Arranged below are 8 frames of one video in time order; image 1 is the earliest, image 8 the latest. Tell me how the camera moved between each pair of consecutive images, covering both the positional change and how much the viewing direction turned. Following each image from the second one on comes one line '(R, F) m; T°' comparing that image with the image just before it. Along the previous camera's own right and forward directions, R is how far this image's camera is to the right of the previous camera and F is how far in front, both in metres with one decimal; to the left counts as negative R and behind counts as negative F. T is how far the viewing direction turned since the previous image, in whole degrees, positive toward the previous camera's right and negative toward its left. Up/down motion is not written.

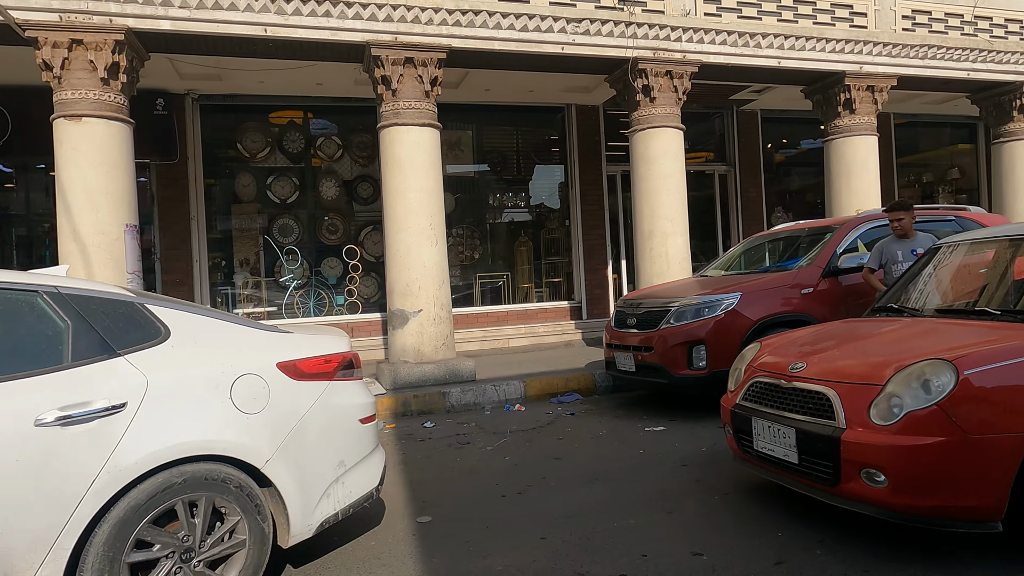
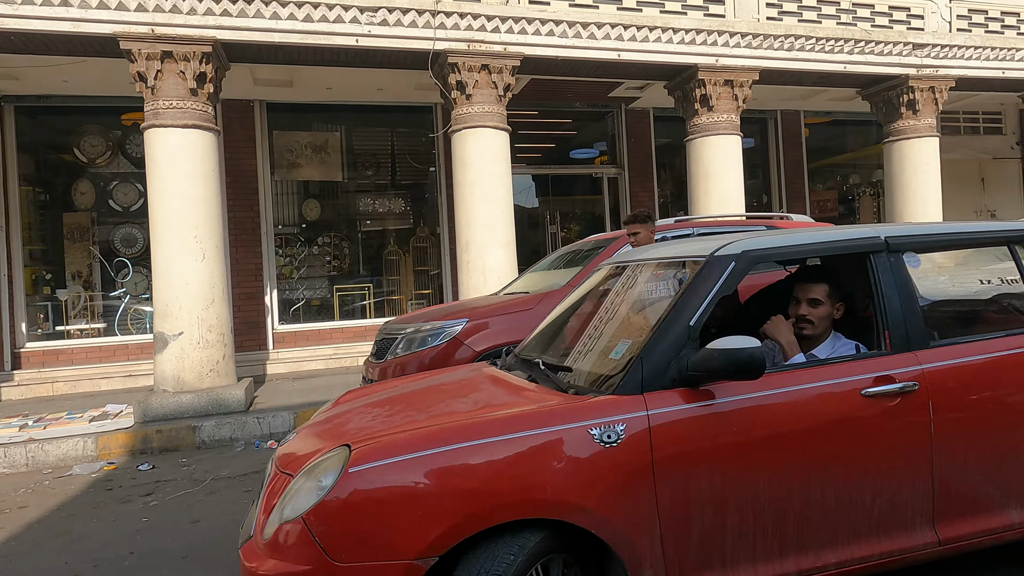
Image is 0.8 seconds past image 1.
(+2.6, +0.8) m; -1°
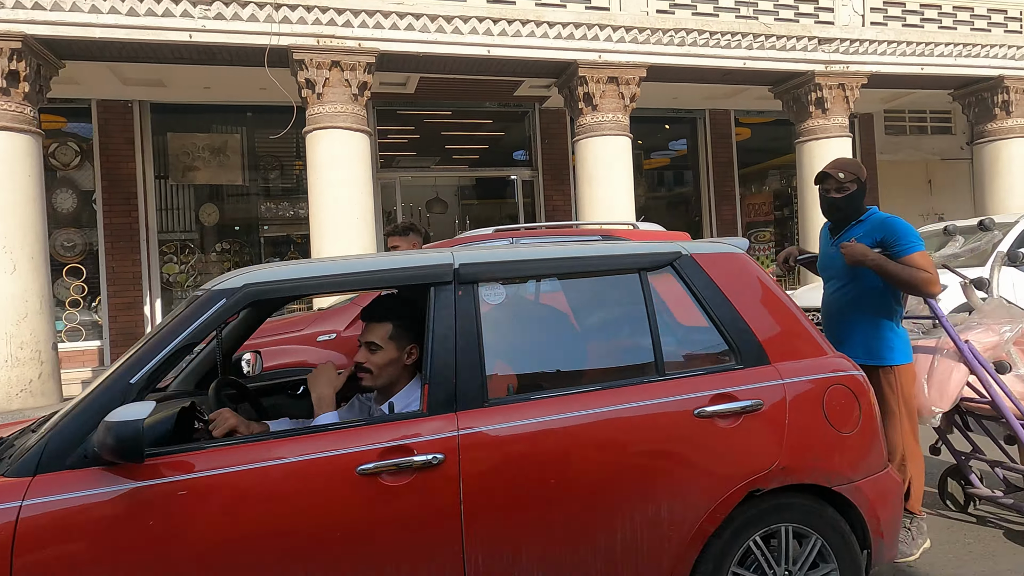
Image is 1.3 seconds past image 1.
(+1.8, +0.5) m; -1°
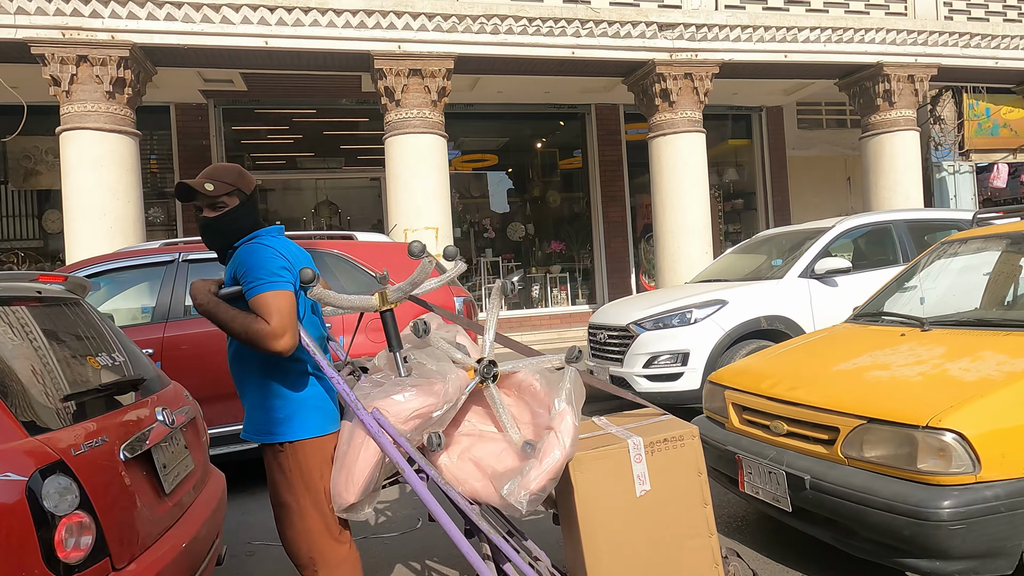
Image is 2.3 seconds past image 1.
(+2.6, +0.8) m; -1°
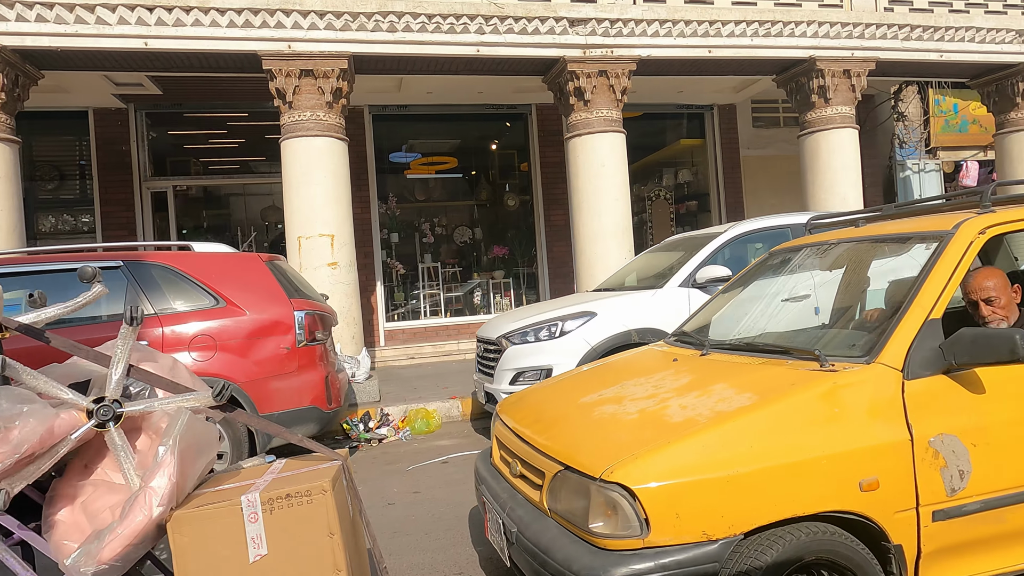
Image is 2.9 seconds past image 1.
(+1.3, +0.4) m; -1°
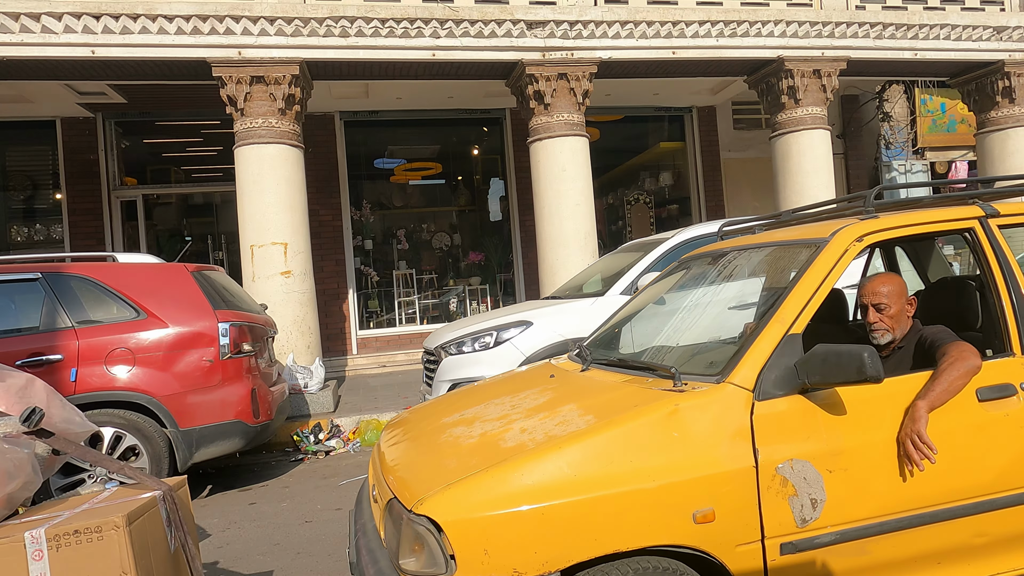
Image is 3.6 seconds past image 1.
(+0.6, +0.1) m; -1°
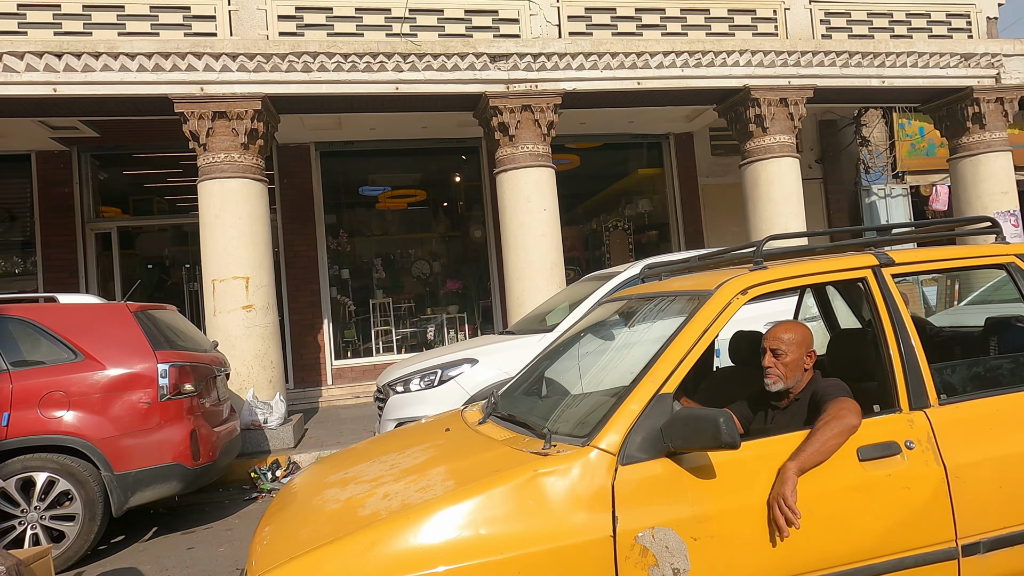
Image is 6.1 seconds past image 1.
(+0.5, 0.0) m; 0°
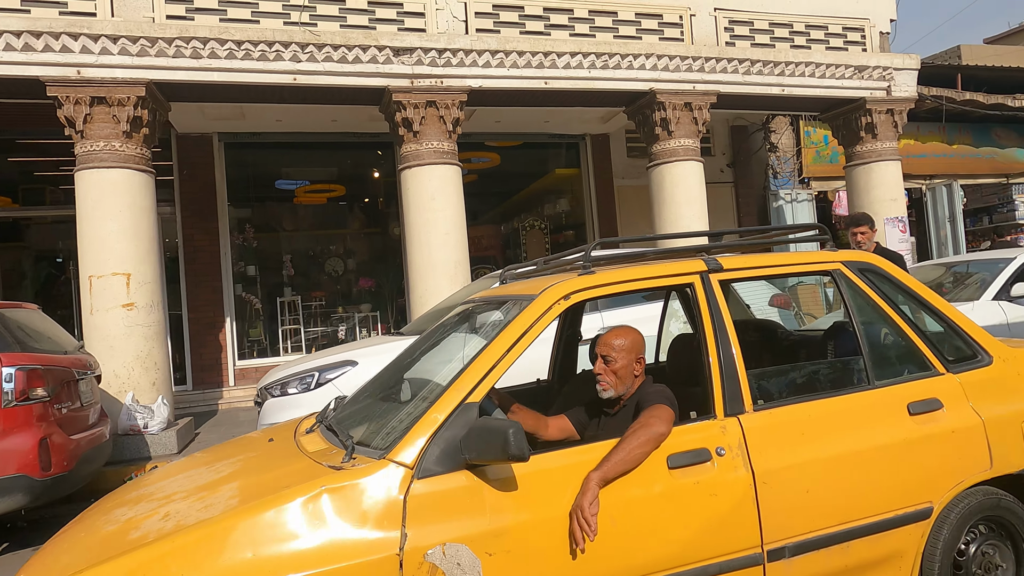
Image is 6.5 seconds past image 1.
(+0.4, +0.1) m; +5°
